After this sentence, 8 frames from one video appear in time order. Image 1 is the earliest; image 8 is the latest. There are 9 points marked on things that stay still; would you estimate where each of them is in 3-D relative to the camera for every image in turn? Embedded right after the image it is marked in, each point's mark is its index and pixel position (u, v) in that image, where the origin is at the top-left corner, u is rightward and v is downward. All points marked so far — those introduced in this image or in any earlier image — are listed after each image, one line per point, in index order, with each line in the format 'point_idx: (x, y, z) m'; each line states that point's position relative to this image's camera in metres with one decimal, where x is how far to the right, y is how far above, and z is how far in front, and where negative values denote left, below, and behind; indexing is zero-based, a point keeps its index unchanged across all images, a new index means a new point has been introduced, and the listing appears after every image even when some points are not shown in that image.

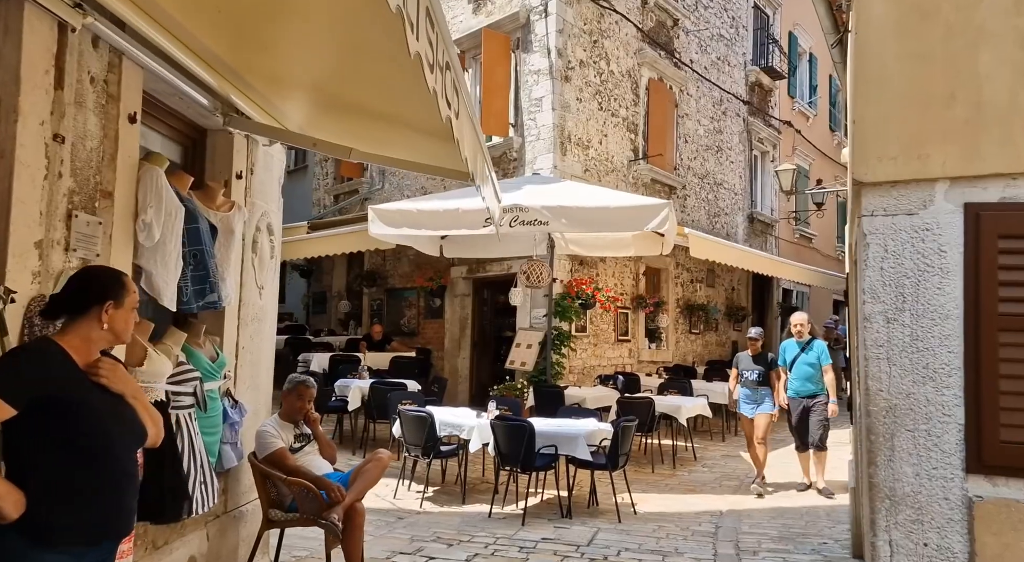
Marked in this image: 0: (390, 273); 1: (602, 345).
0: (-1.8, +0.1, +12.8) m
1: (+1.1, -0.8, +10.6) m
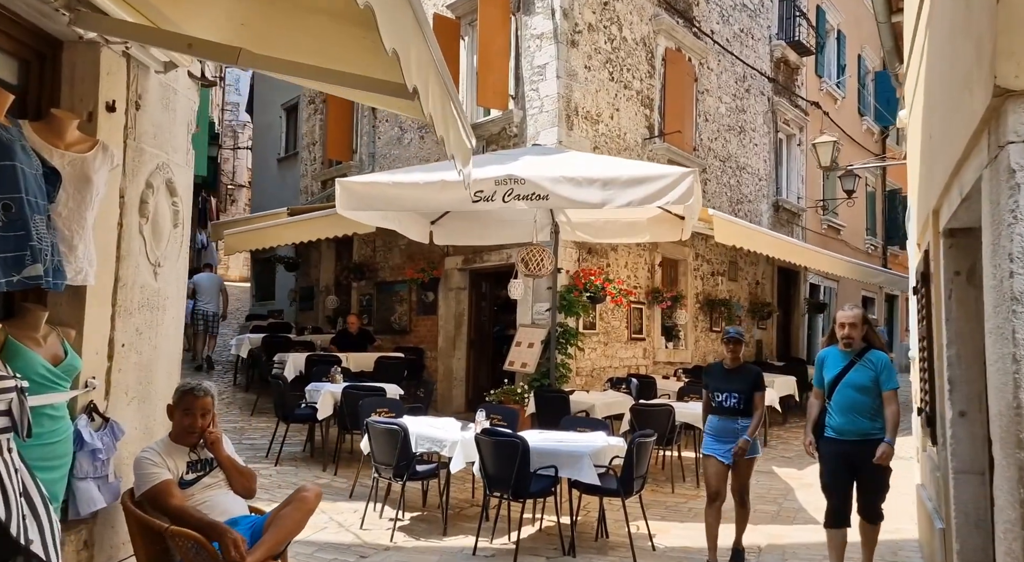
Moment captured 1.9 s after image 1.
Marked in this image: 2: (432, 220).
0: (-1.8, +0.2, +11.7) m
1: (+1.1, -0.7, +9.5) m
2: (-0.8, +0.6, +8.2) m
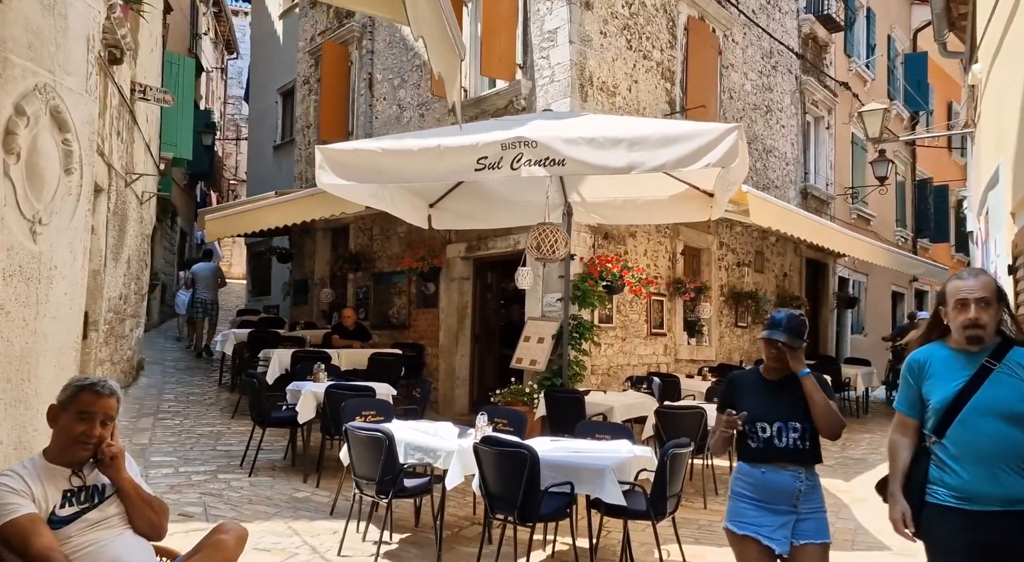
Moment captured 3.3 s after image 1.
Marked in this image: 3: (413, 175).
0: (-1.7, +0.3, +10.9) m
1: (+1.2, -0.6, +8.6) m
2: (-0.7, +0.7, +7.4) m
3: (-0.6, +0.6, +5.2) m
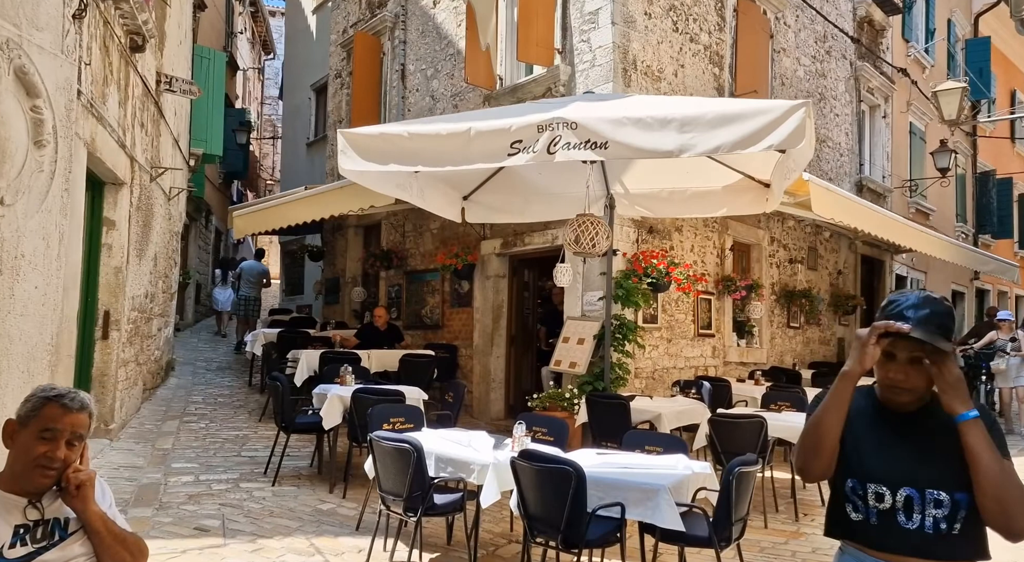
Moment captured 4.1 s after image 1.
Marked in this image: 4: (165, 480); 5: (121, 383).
0: (-1.3, +0.3, +10.5) m
1: (+1.6, -0.5, +8.1) m
2: (-0.4, +0.7, +7.0) m
3: (-0.4, +0.7, +4.7) m
4: (-2.6, -1.5, +6.5) m
5: (-3.6, -0.9, +8.1) m
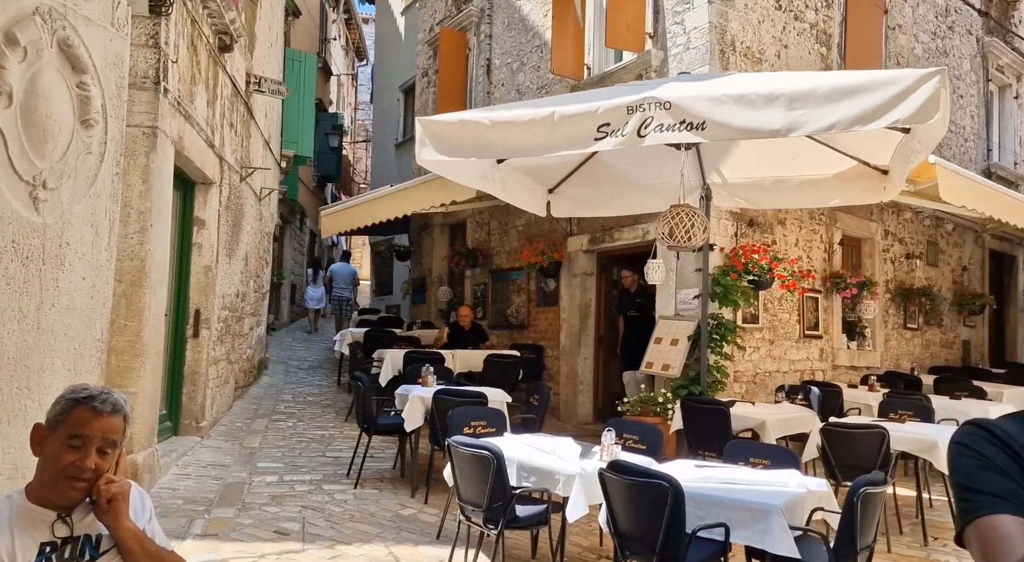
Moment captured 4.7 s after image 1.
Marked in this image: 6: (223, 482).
0: (-0.2, +0.4, +10.2) m
1: (+2.3, -0.5, +7.6) m
2: (+0.3, +0.7, +6.7) m
3: (+0.1, +0.7, +4.4) m
4: (-1.9, -1.5, +6.4) m
5: (-2.8, -0.9, +8.1) m
6: (-2.1, -1.4, +6.2) m
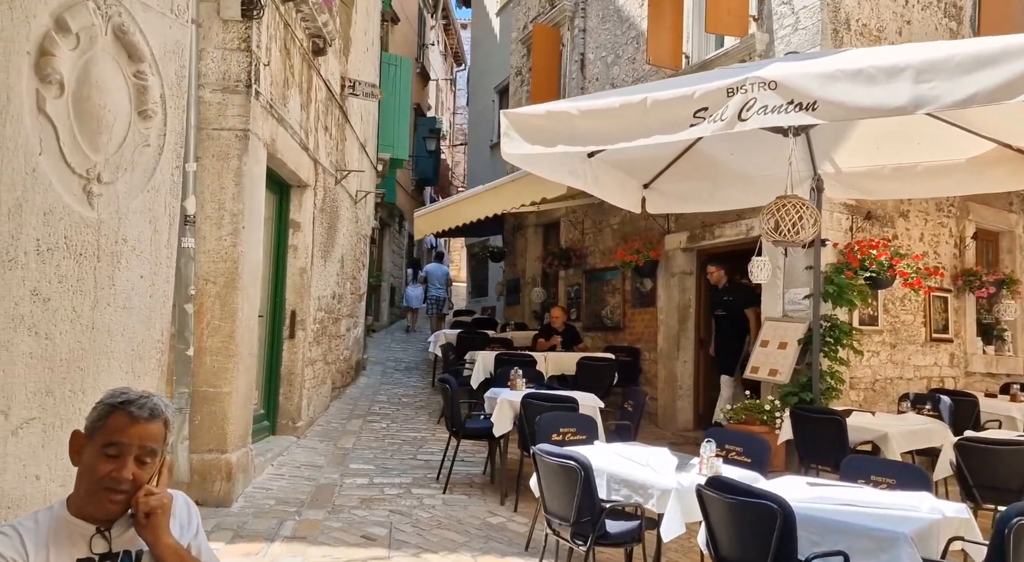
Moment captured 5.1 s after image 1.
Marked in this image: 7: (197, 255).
0: (+0.9, +0.4, +10.0) m
1: (+3.1, -0.5, +7.0) m
2: (+1.0, +0.7, +6.3) m
3: (+0.5, +0.7, +4.2) m
4: (-1.3, -1.5, +6.3) m
5: (-1.9, -0.9, +8.1) m
6: (-1.4, -1.4, +6.2) m
7: (-2.0, +0.2, +5.5) m
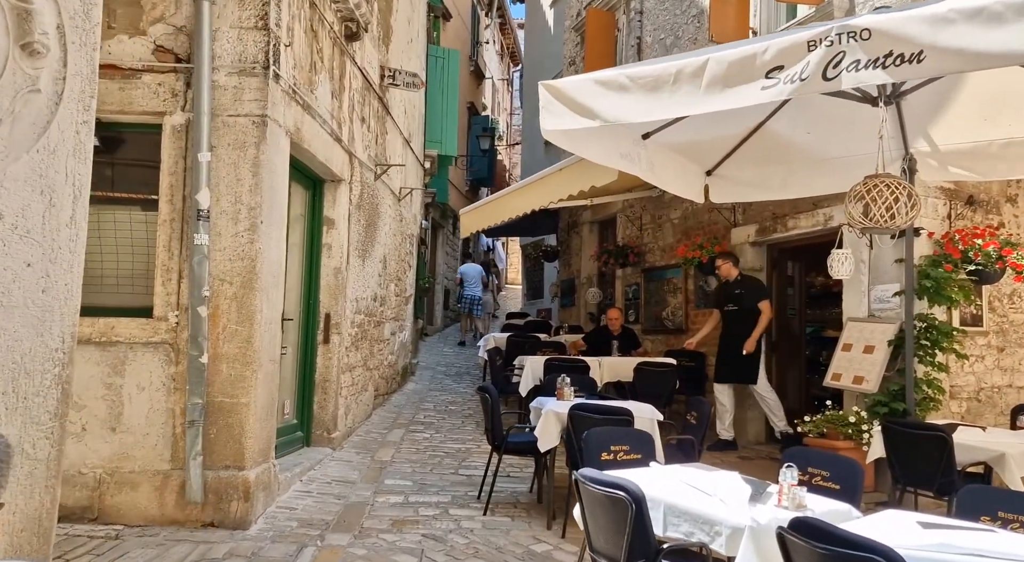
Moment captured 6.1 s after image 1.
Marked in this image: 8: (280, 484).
0: (+1.5, +0.4, +9.3) m
1: (+3.5, -0.5, +6.2) m
2: (+1.3, +0.7, +5.7) m
3: (+0.6, +0.7, +3.5) m
4: (-0.9, -1.5, +5.8) m
5: (-1.4, -0.9, +7.6) m
6: (-1.1, -1.4, +5.6) m
7: (-1.7, +0.2, +5.0) m
8: (-1.5, -1.3, +5.5) m
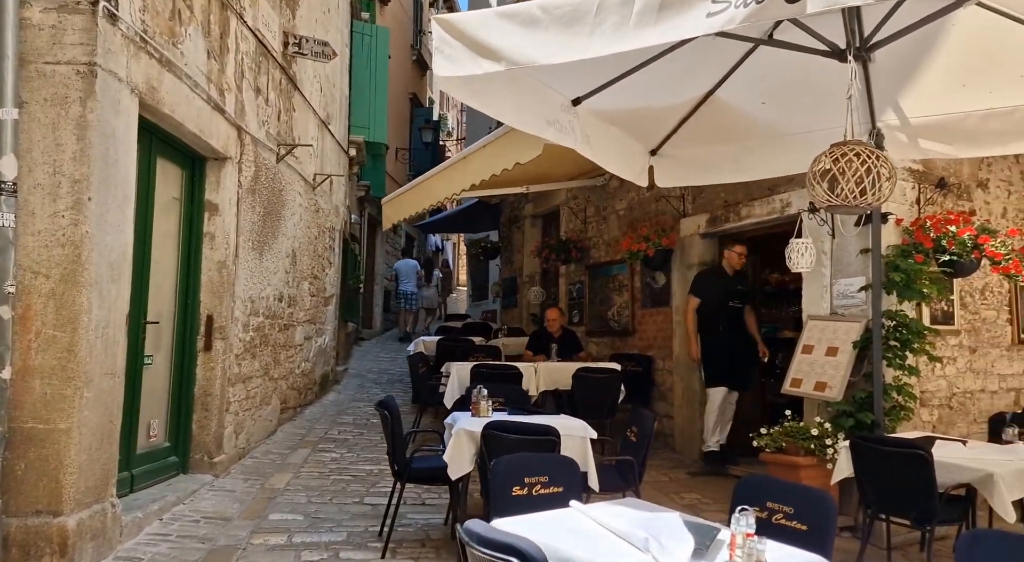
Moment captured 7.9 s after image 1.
0: (+0.8, +0.4, +8.3) m
1: (+2.9, -0.4, +5.3) m
2: (+0.8, +0.8, +4.7) m
3: (+0.2, +0.8, +2.5) m
4: (-1.4, -1.4, +4.7) m
5: (-2.0, -0.9, +6.5) m
6: (-1.6, -1.4, +4.6) m
7: (-2.2, +0.2, +3.9) m
8: (-2.0, -1.3, +4.4) m
